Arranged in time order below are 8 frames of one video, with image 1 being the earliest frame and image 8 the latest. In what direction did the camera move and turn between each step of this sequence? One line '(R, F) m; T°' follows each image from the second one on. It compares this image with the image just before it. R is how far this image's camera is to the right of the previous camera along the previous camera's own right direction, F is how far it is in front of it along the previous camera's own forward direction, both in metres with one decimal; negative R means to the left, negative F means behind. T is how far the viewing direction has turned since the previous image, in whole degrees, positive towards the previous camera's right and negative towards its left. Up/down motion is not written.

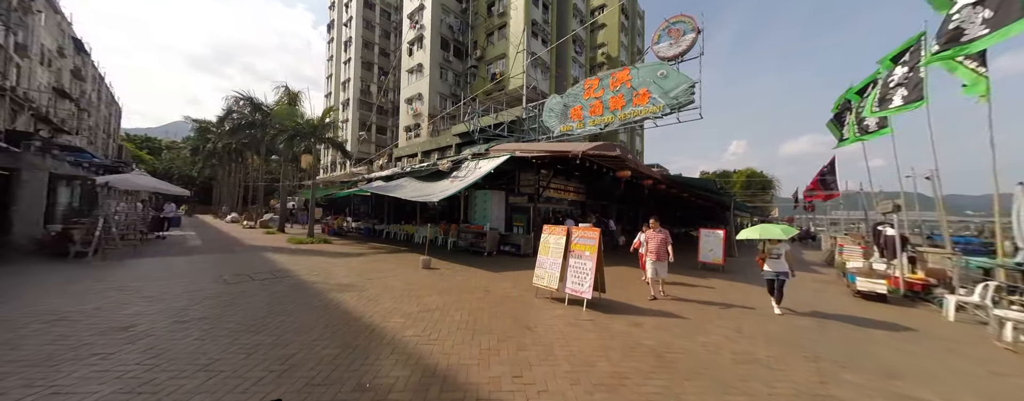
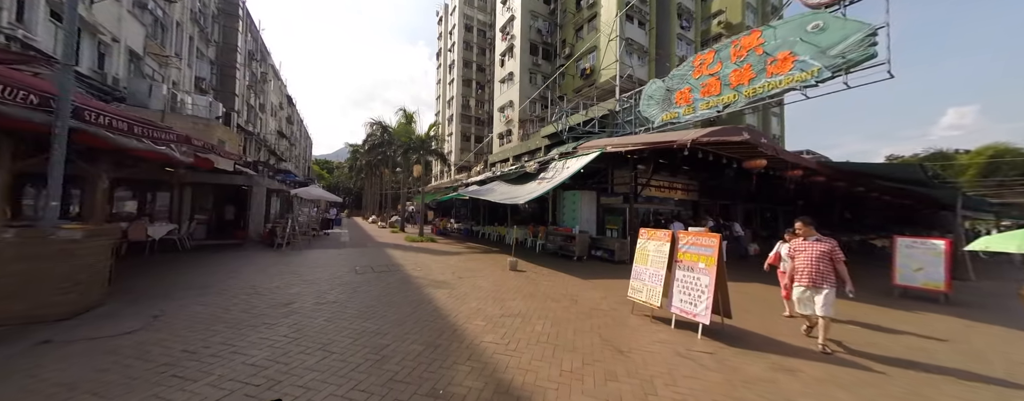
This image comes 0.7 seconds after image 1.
(+0.1, +0.4) m; -19°
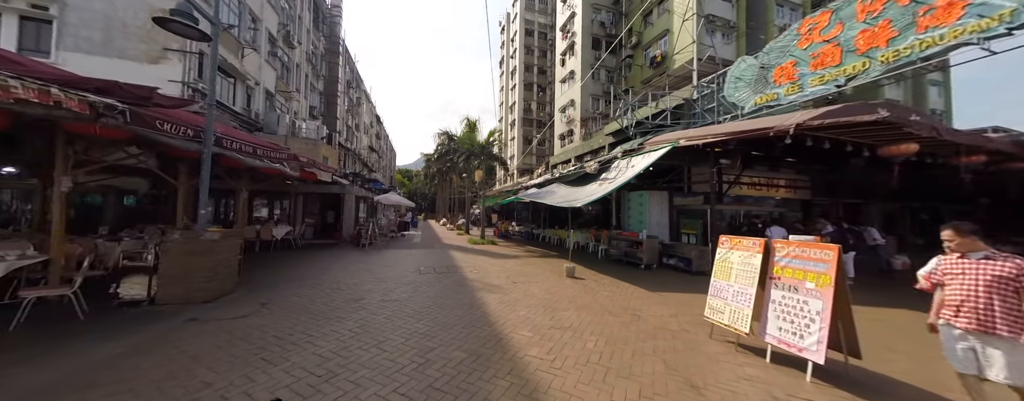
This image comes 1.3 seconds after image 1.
(+0.2, +0.2) m; -13°
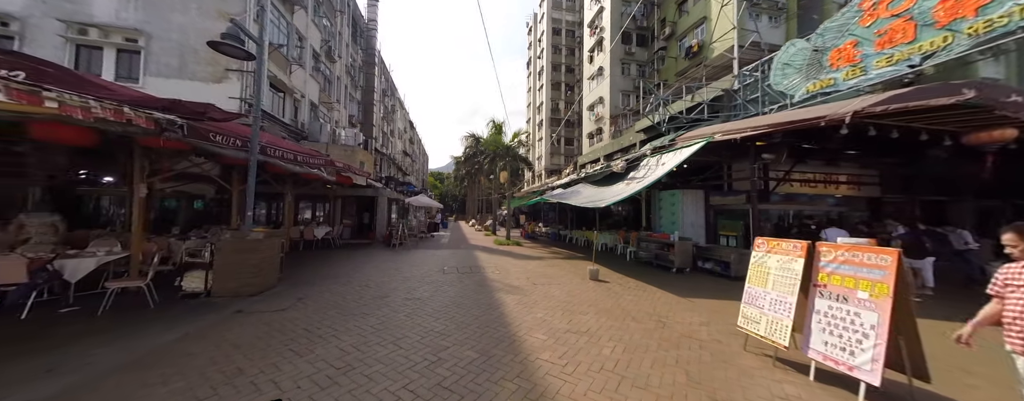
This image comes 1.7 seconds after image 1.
(+0.2, 0.0) m; -6°
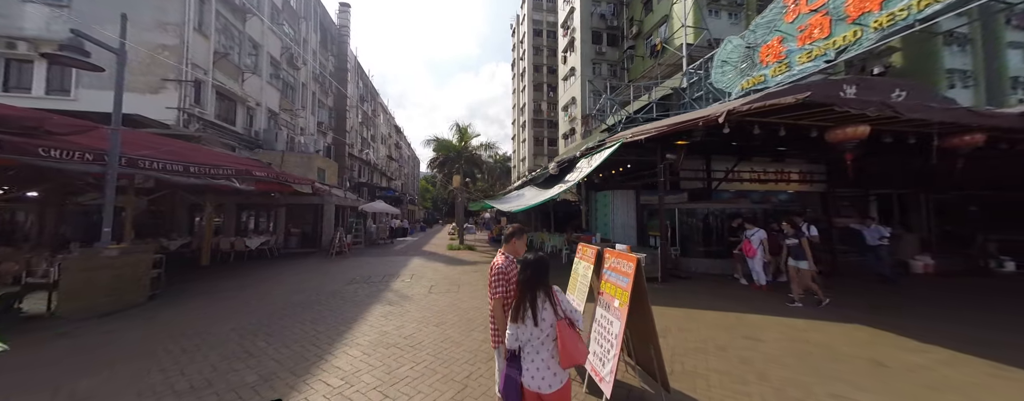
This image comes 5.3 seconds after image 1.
(+2.3, +0.1) m; 0°
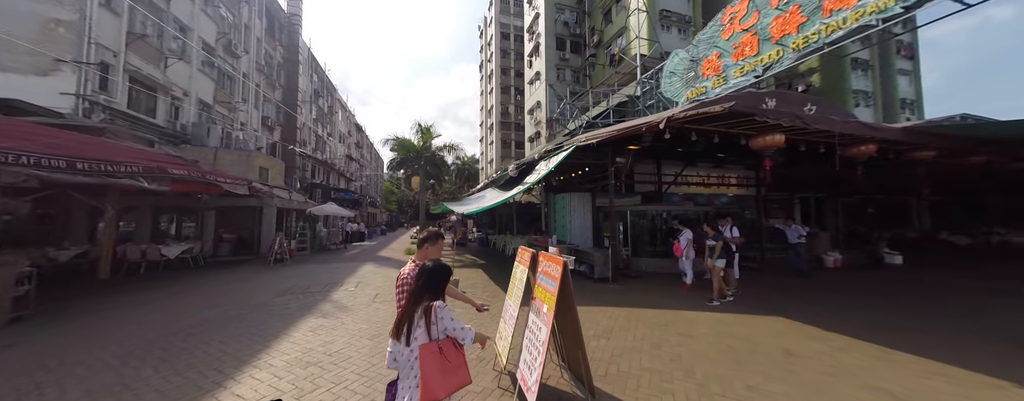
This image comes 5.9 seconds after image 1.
(+0.4, +0.1) m; +6°
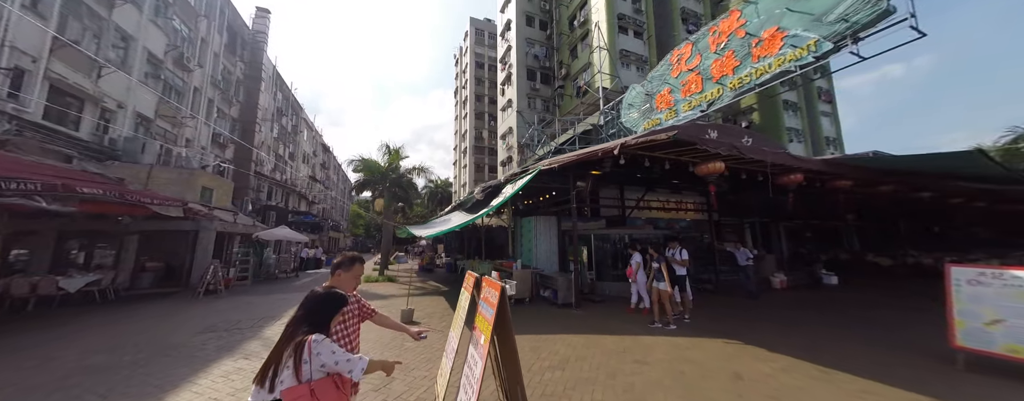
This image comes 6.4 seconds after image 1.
(+0.3, +0.1) m; +5°
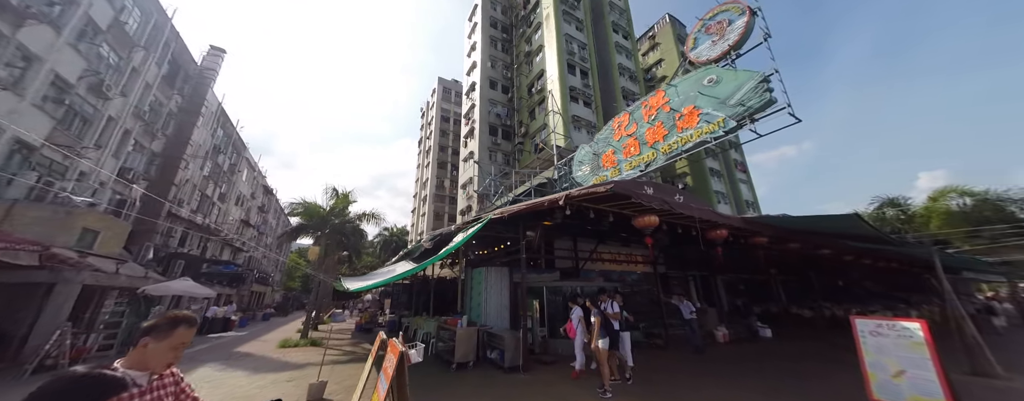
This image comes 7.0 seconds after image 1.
(+0.3, +0.2) m; +8°
